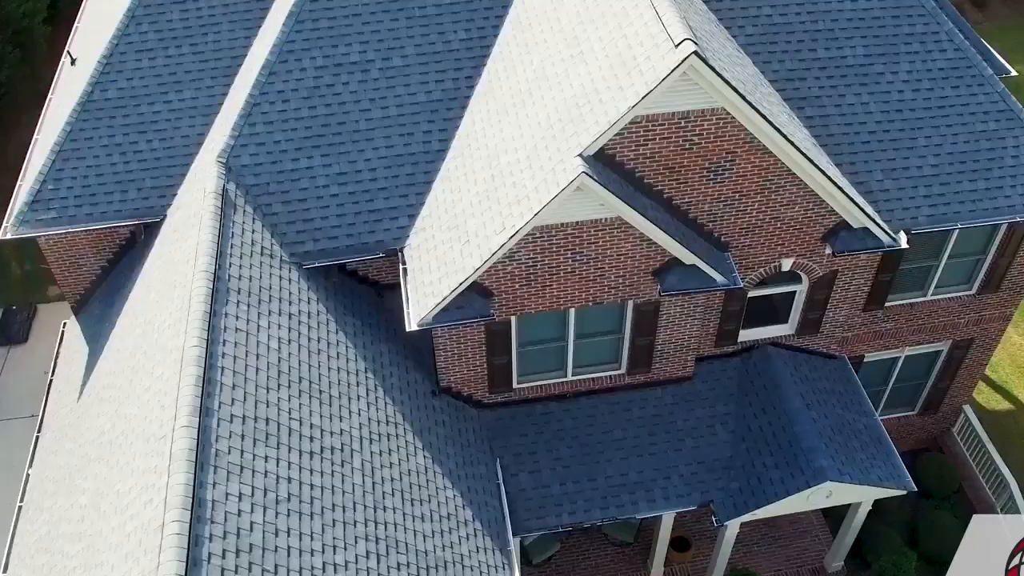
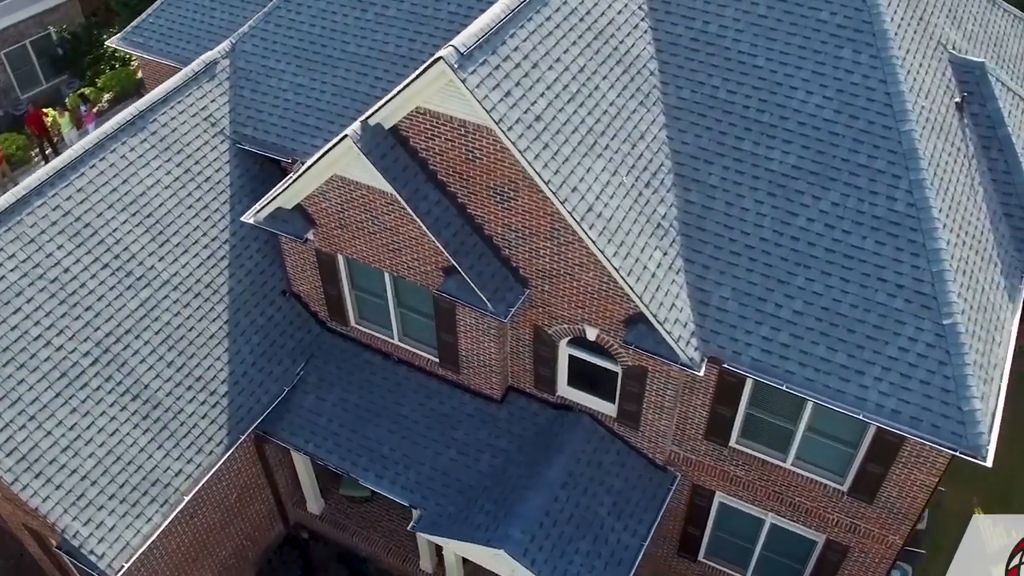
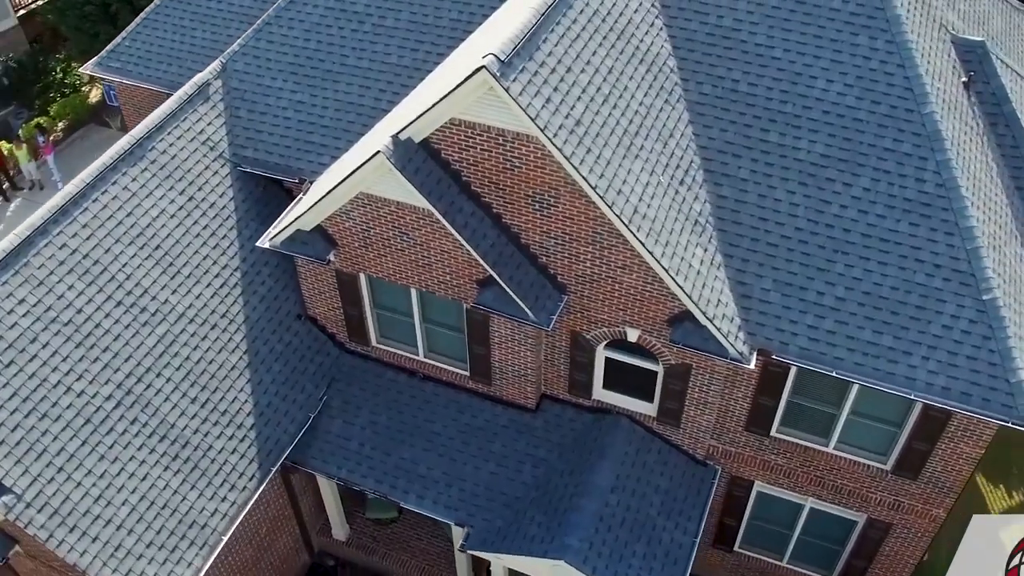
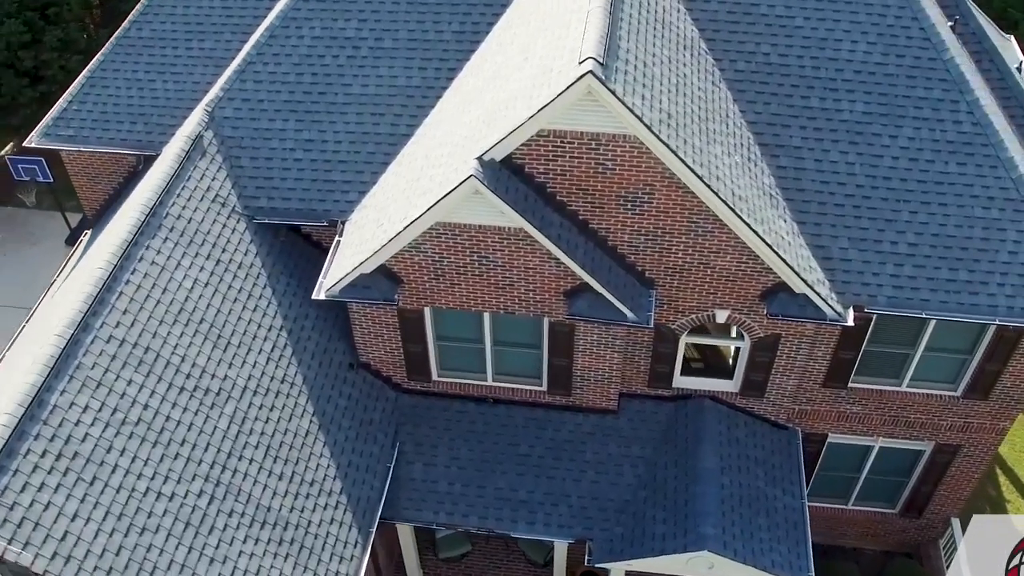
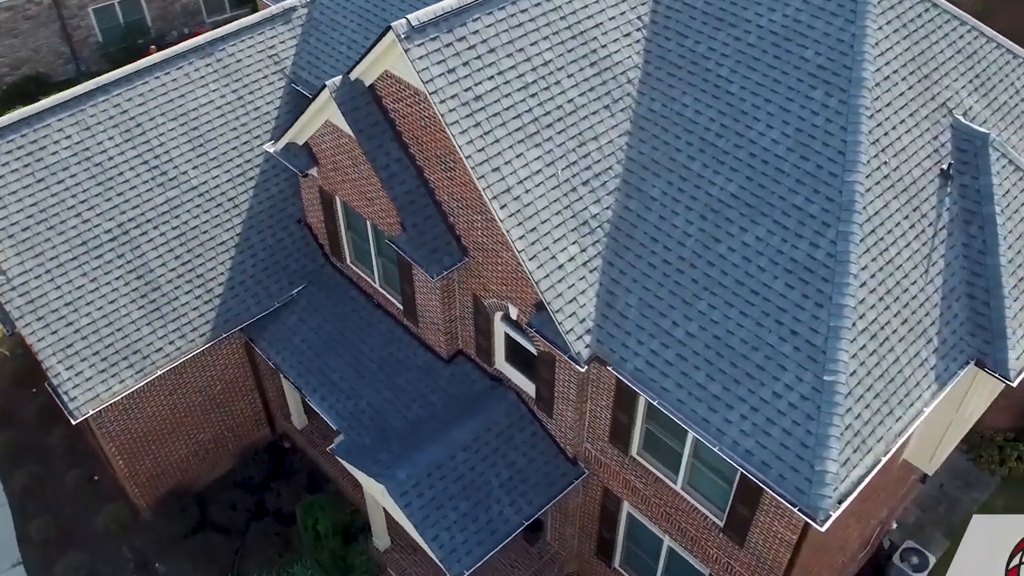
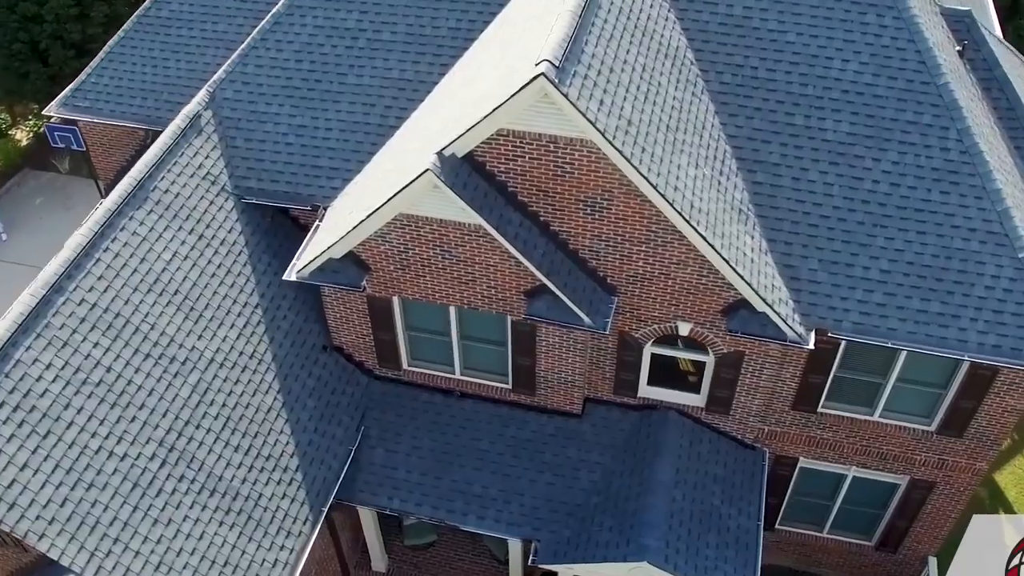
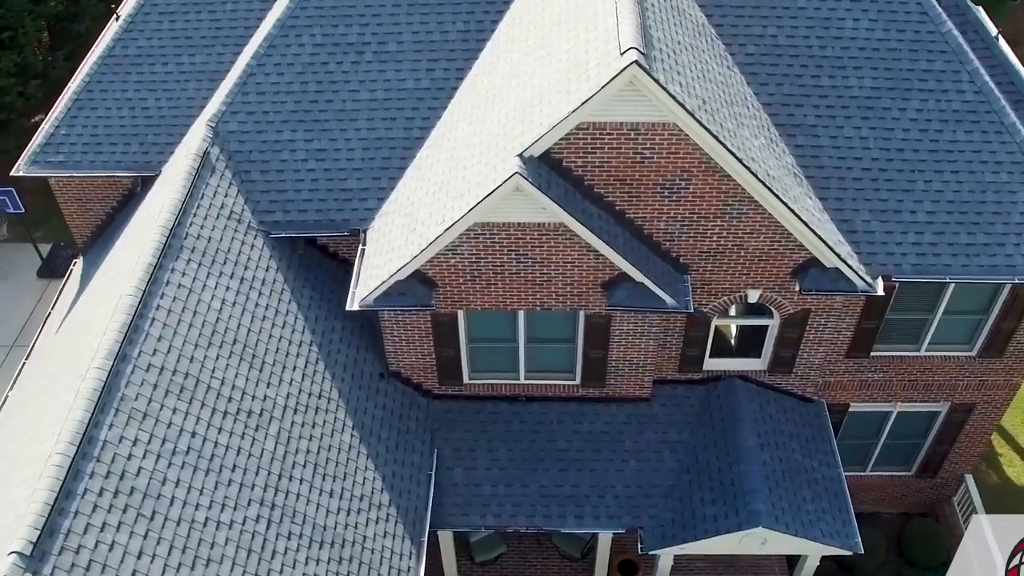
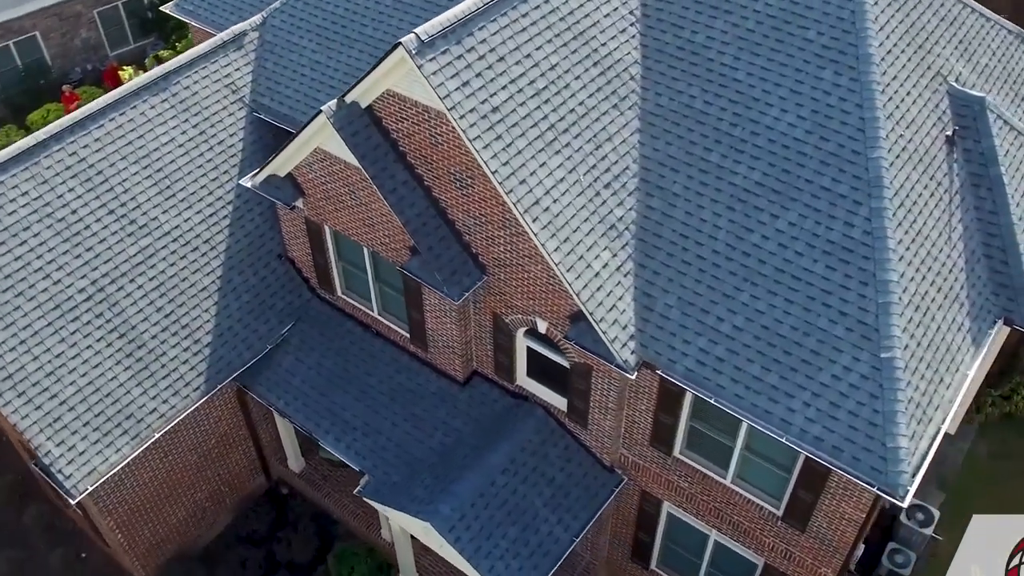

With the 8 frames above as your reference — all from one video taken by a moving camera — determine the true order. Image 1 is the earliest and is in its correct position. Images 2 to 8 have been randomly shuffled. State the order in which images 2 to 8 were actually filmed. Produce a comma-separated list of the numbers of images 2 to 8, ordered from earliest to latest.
7, 4, 6, 3, 2, 8, 5
